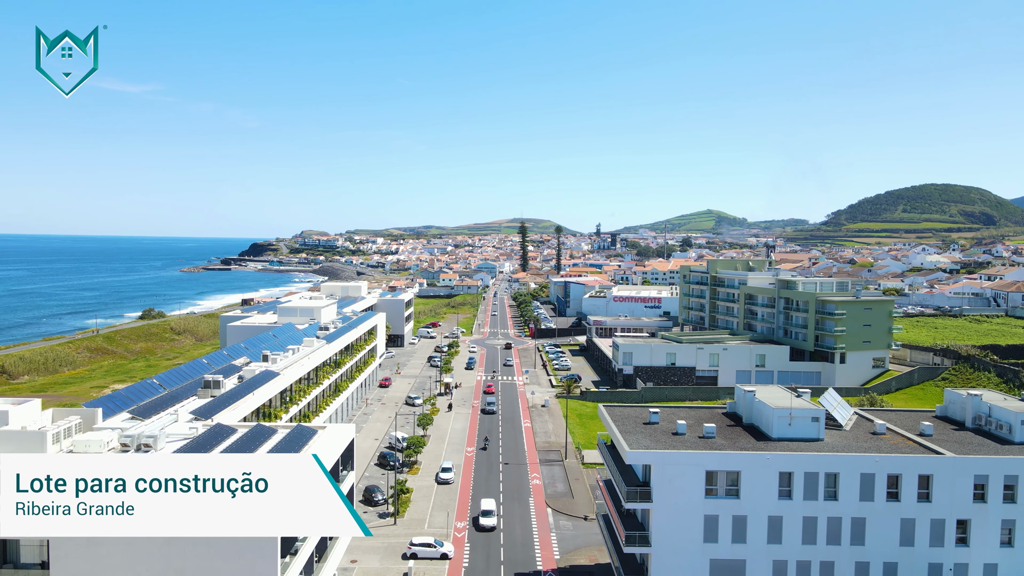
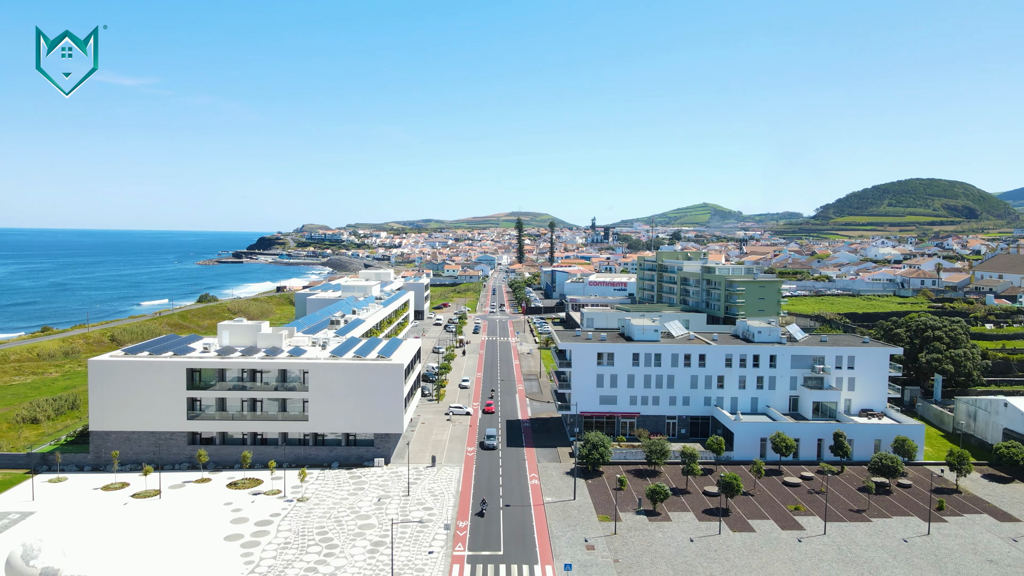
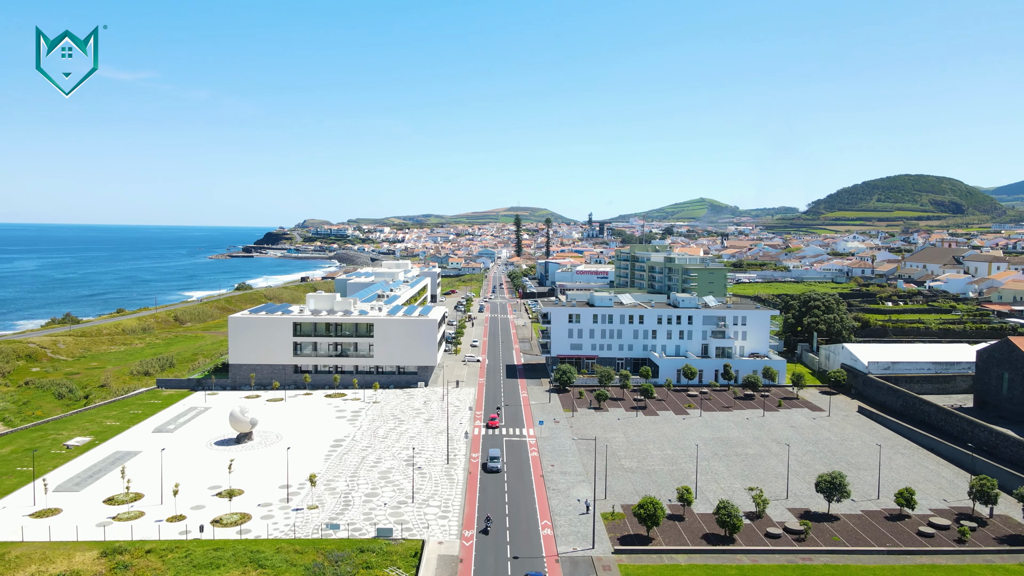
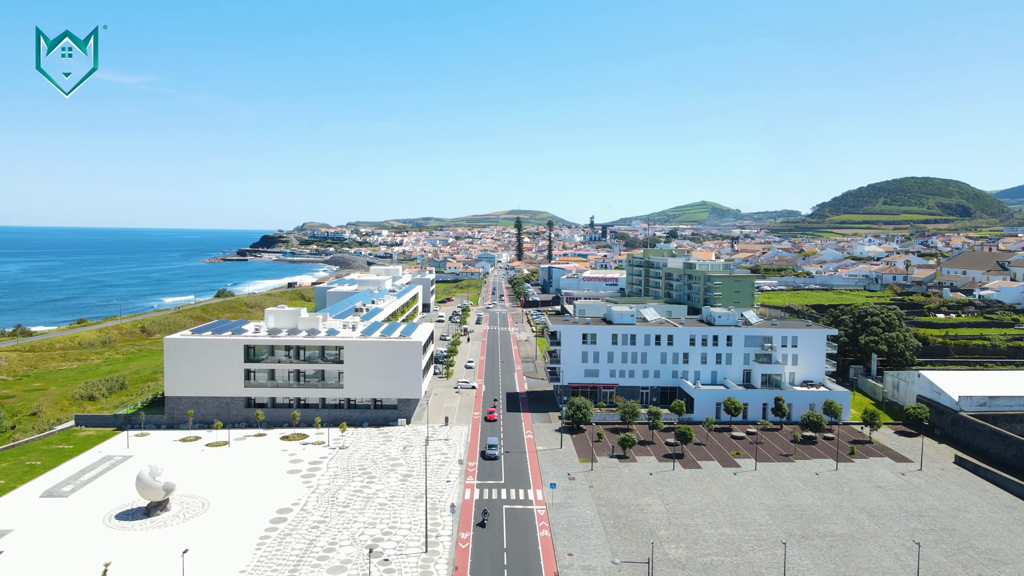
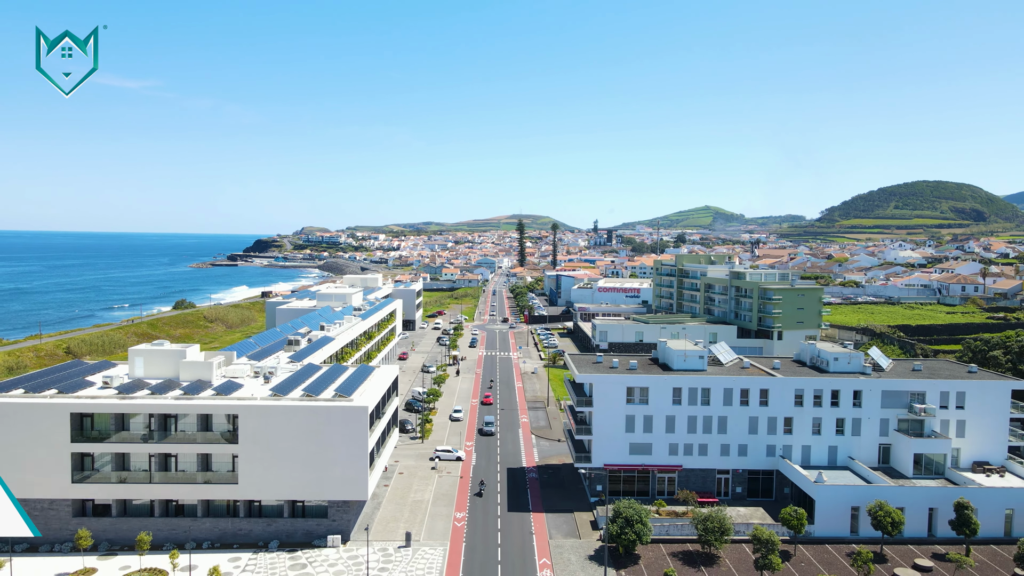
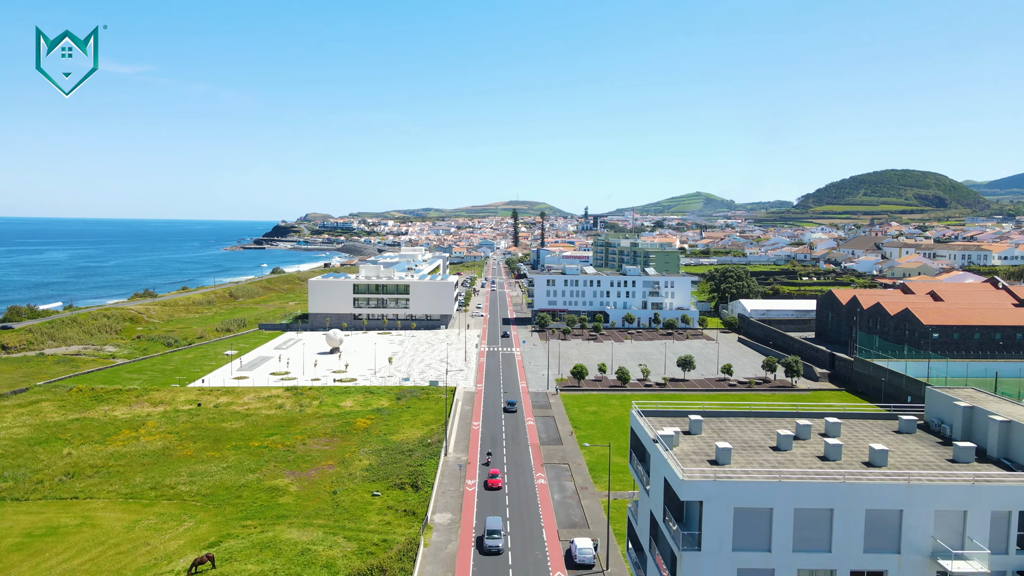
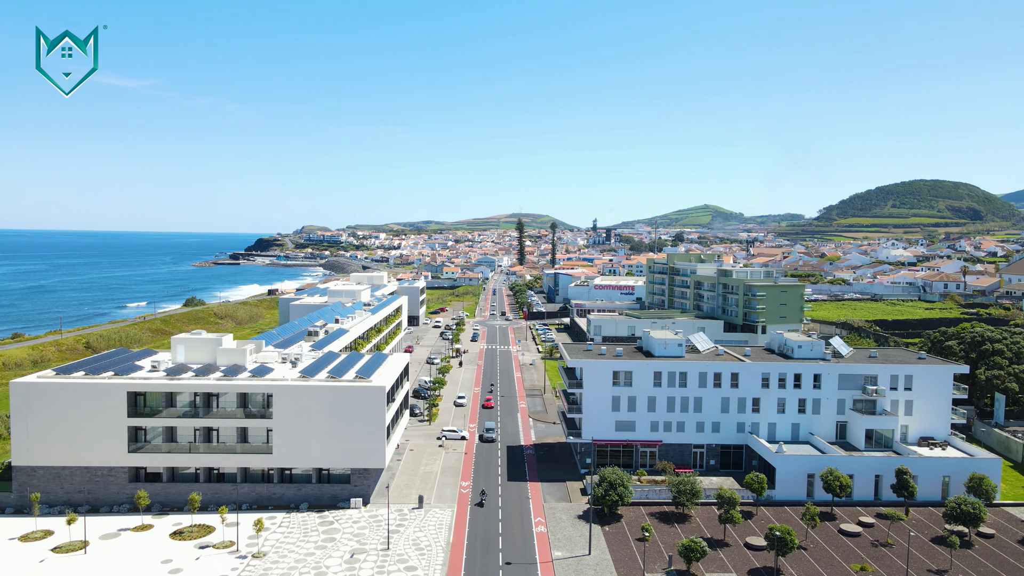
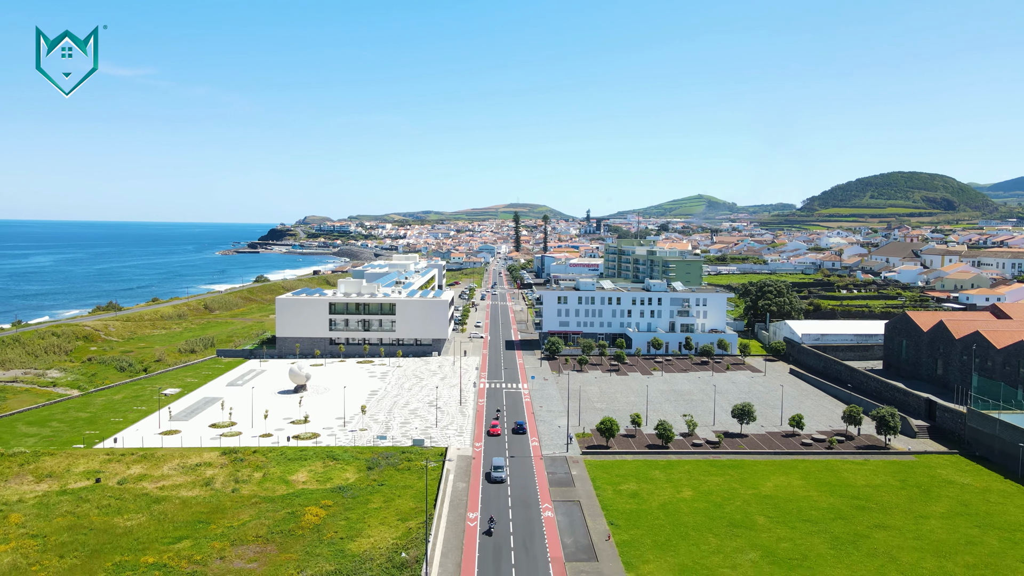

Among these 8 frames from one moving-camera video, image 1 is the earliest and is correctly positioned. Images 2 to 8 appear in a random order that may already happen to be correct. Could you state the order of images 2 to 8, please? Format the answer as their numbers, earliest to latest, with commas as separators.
5, 7, 2, 4, 3, 8, 6
